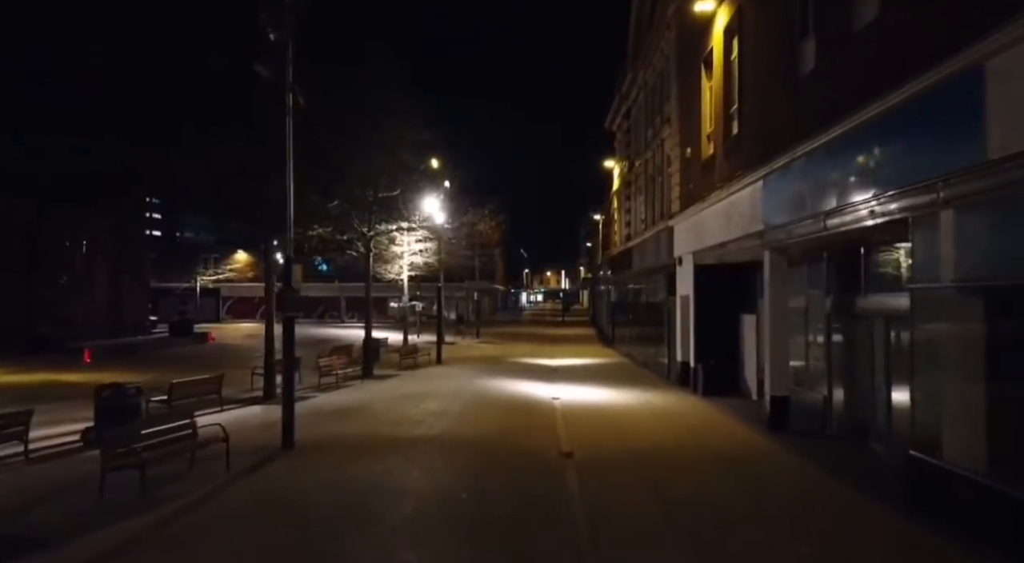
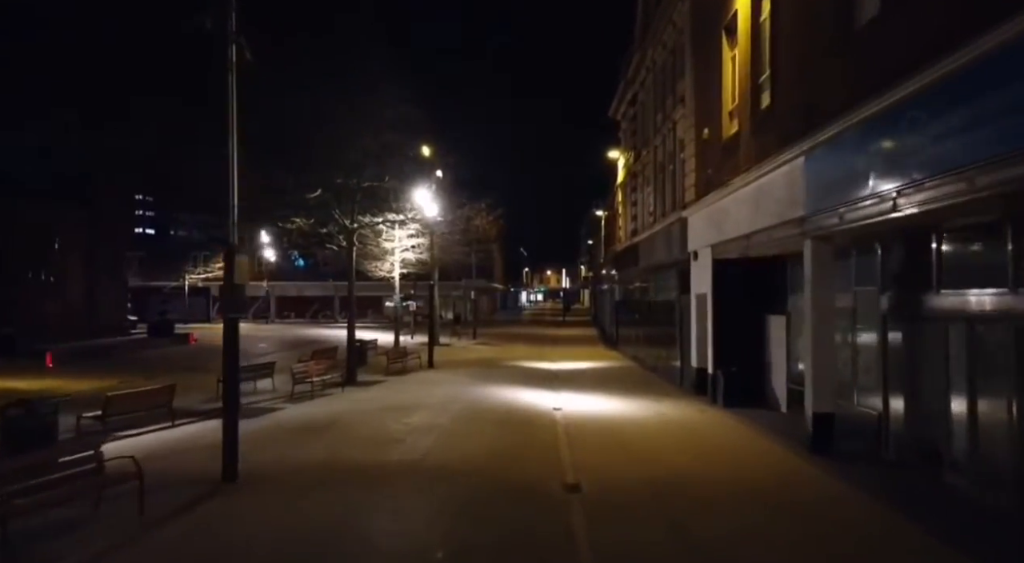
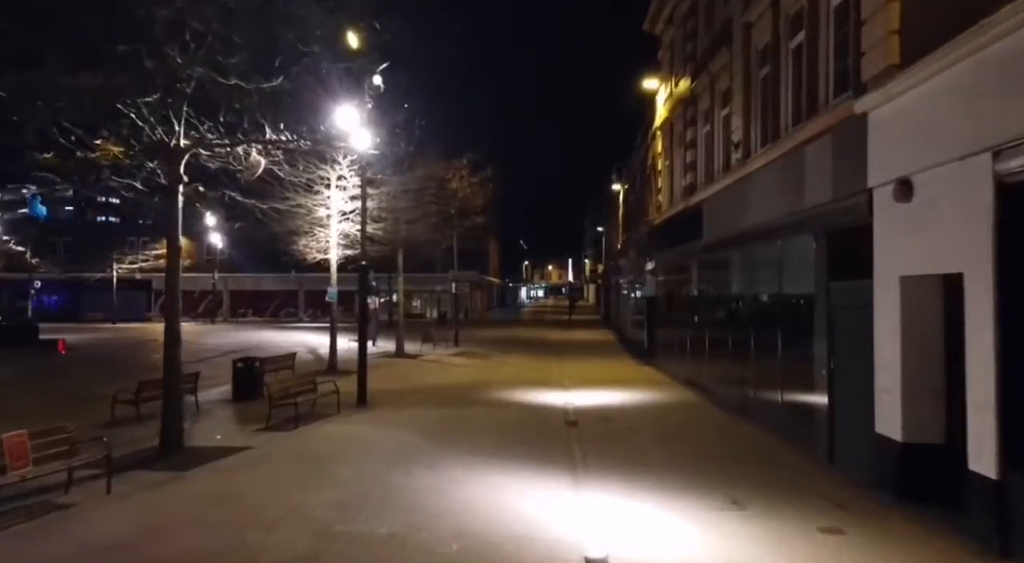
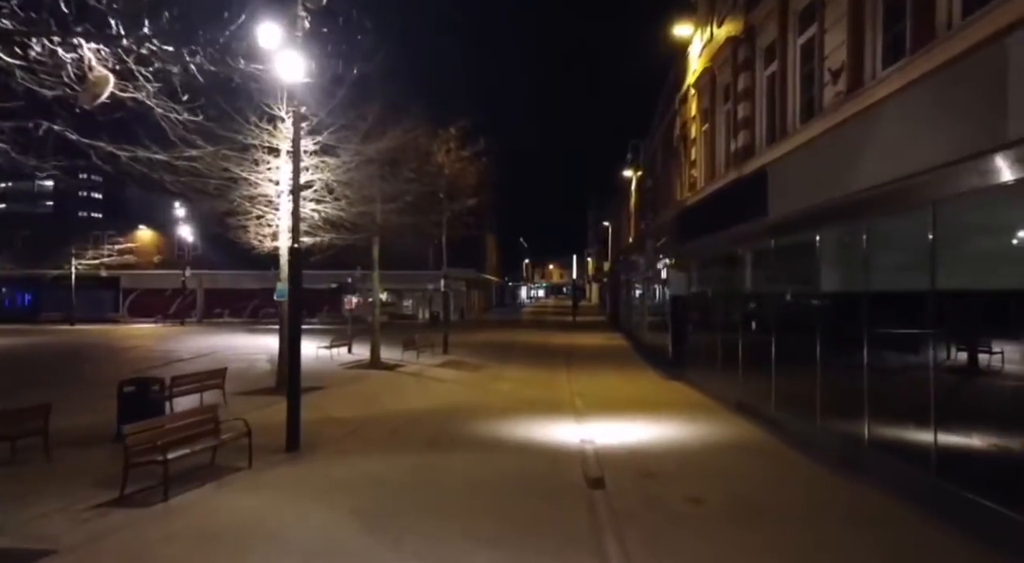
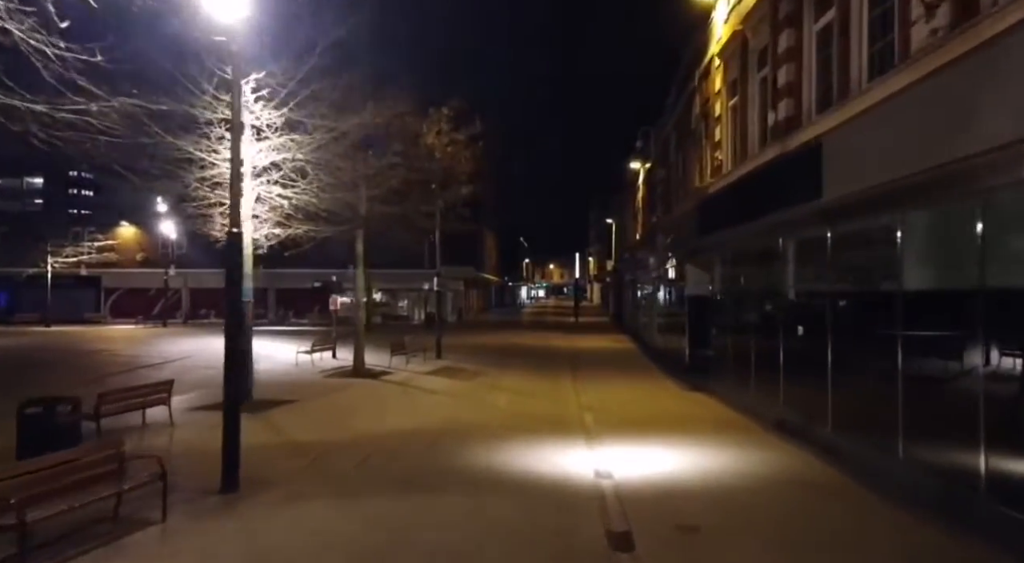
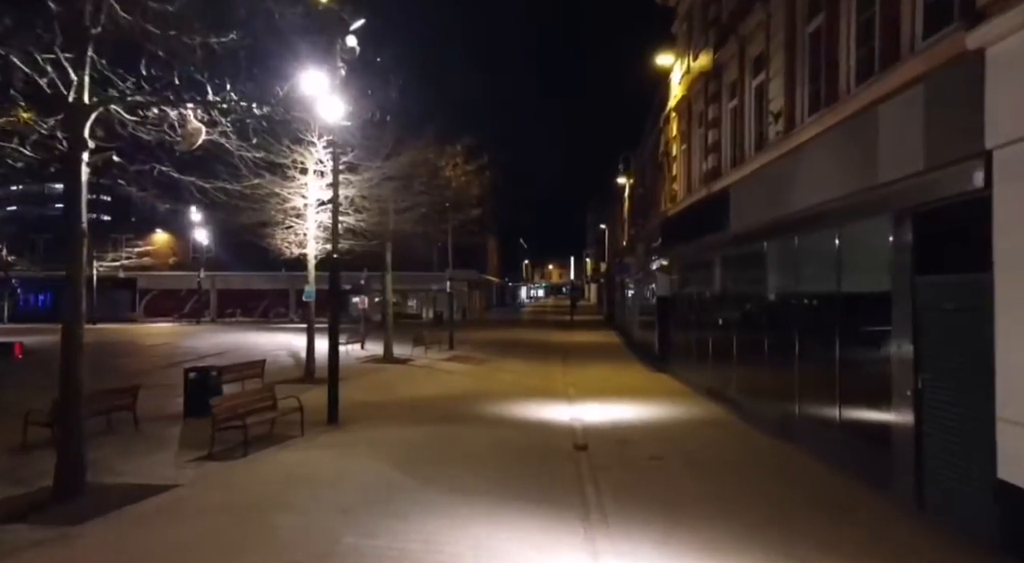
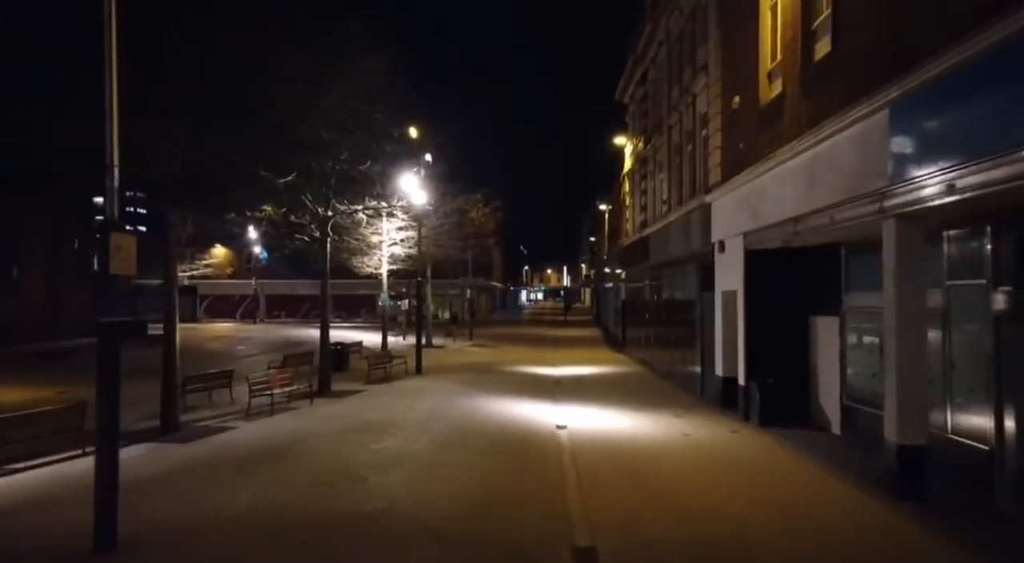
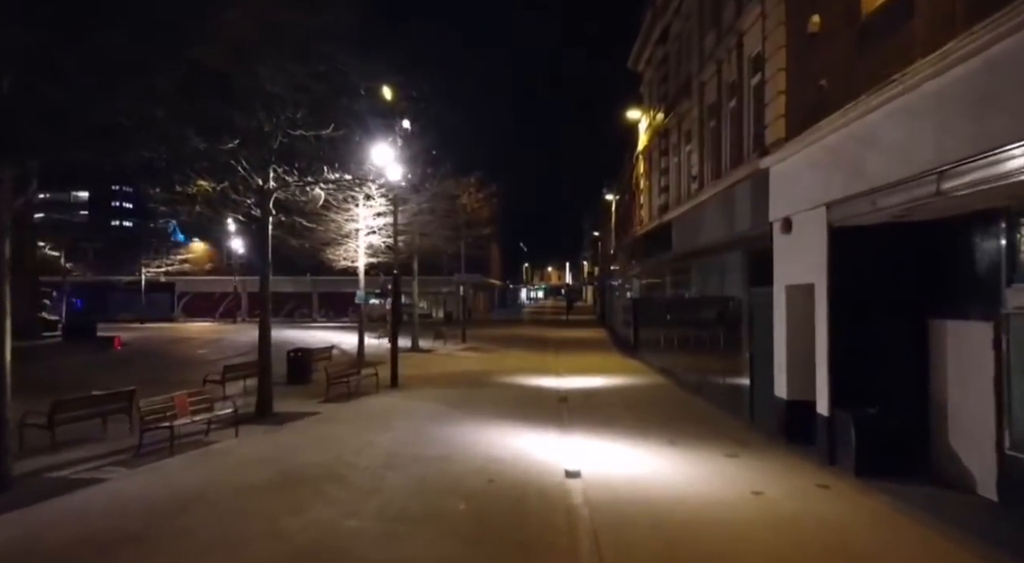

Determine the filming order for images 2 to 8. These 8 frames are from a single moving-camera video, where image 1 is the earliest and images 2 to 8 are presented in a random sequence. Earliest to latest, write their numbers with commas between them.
2, 7, 8, 3, 6, 4, 5
